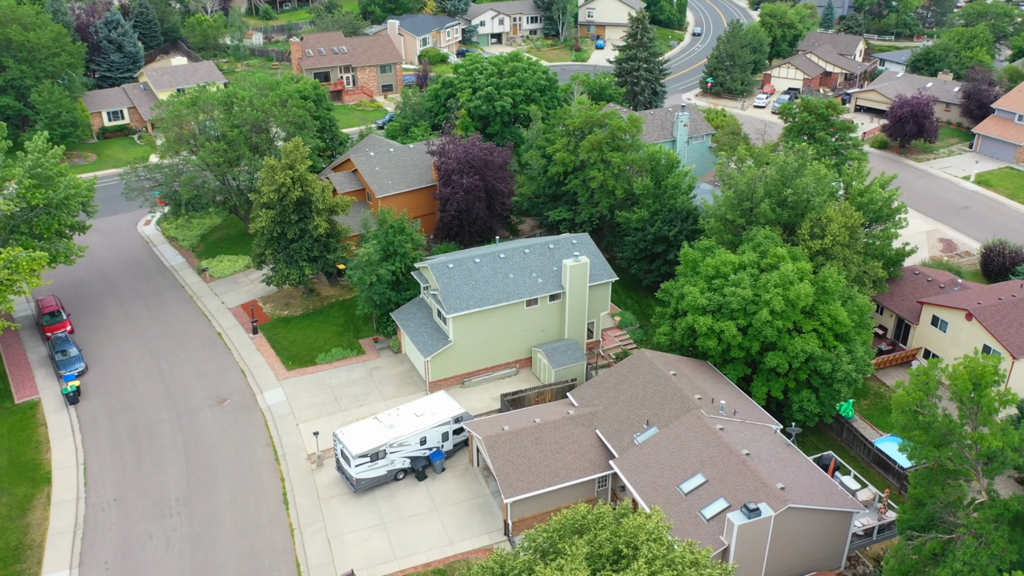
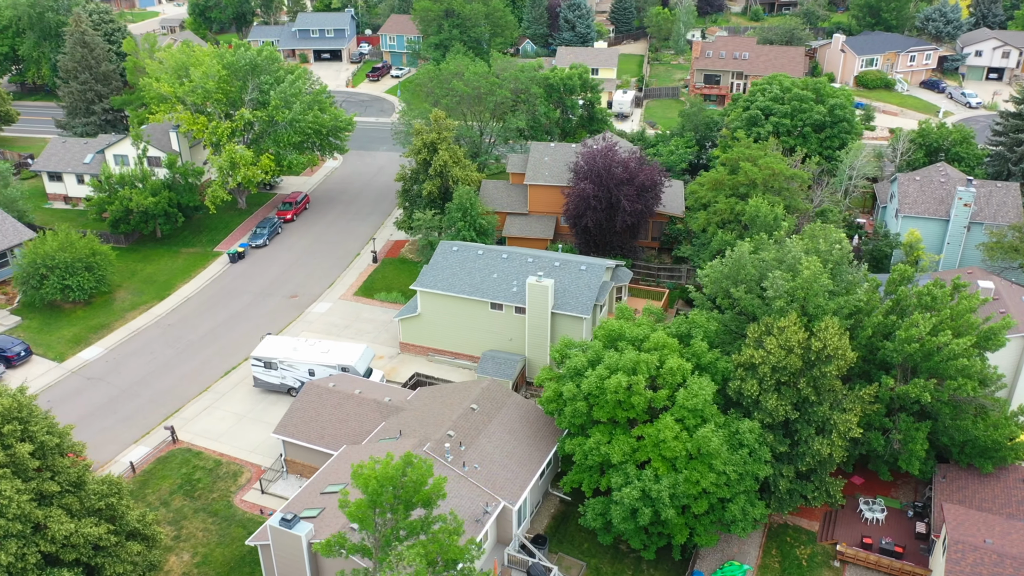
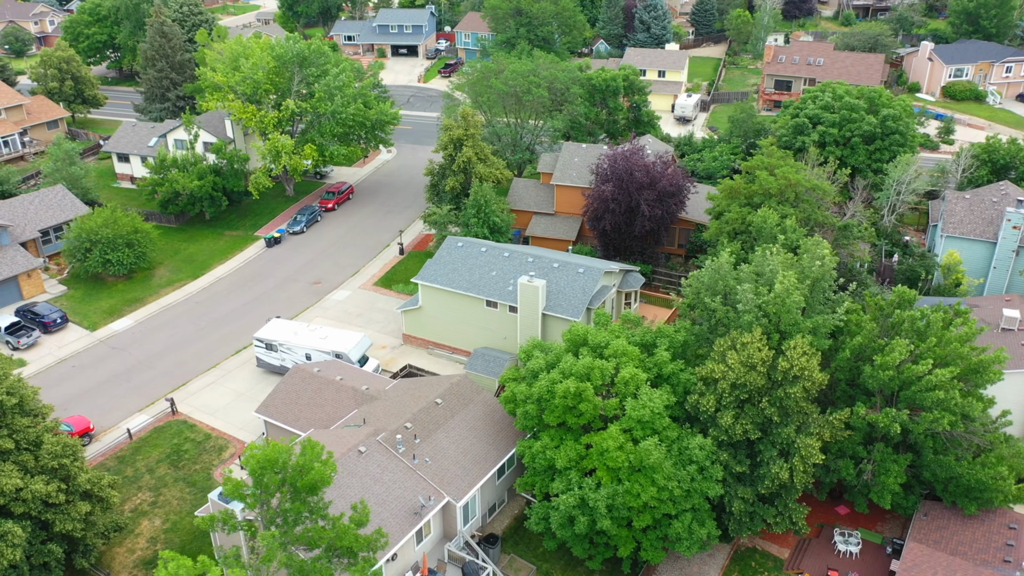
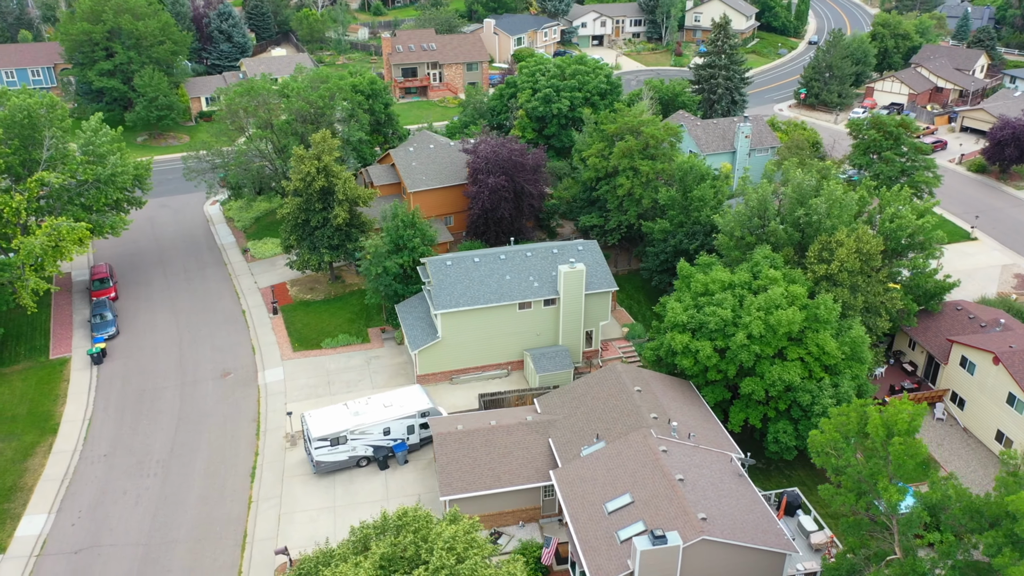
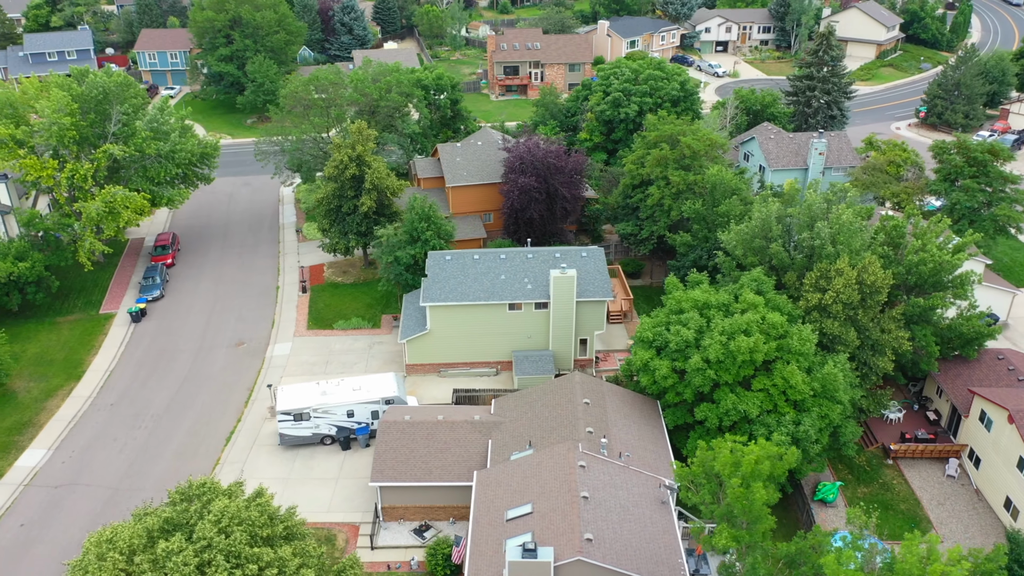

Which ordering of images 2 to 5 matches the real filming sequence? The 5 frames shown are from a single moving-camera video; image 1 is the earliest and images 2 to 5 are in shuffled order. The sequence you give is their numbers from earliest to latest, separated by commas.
4, 5, 2, 3
